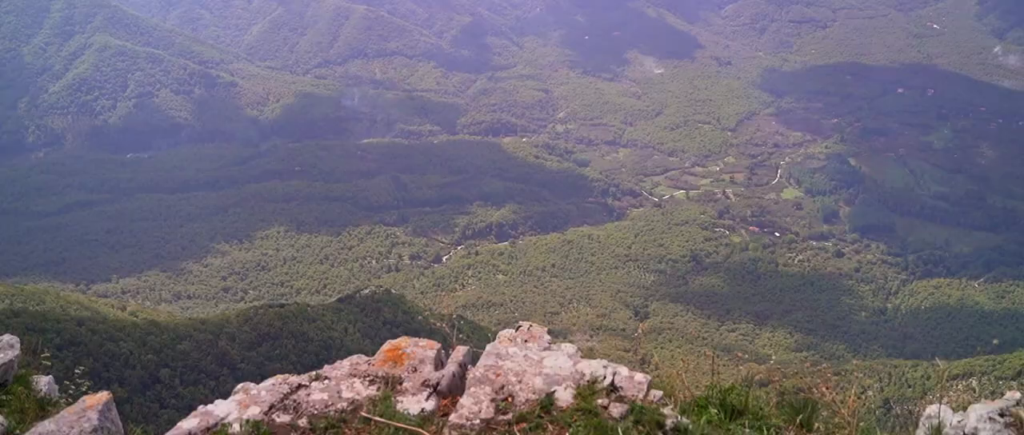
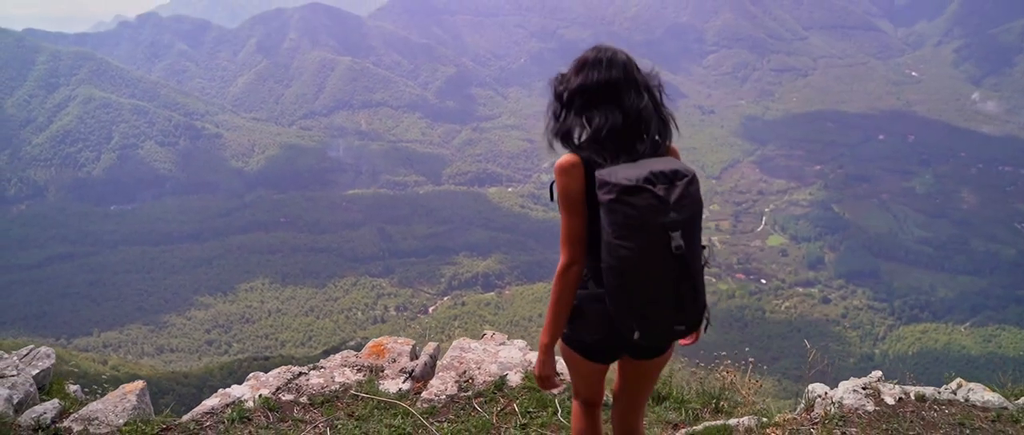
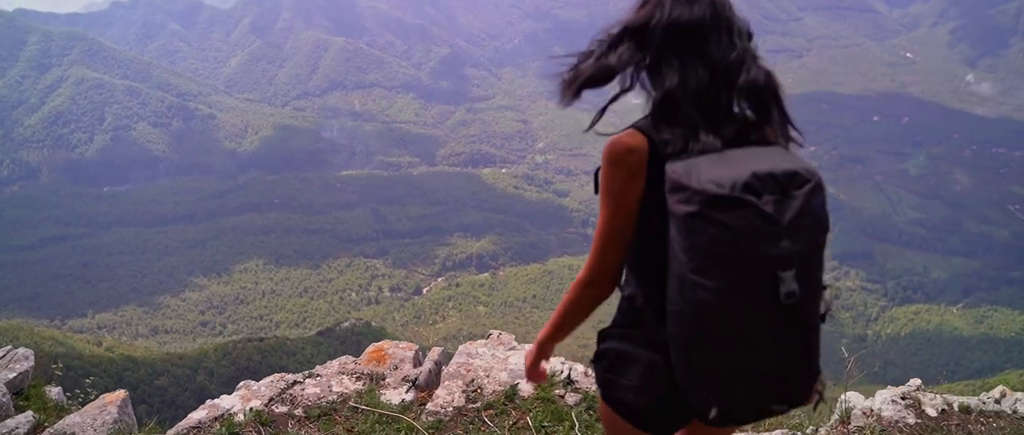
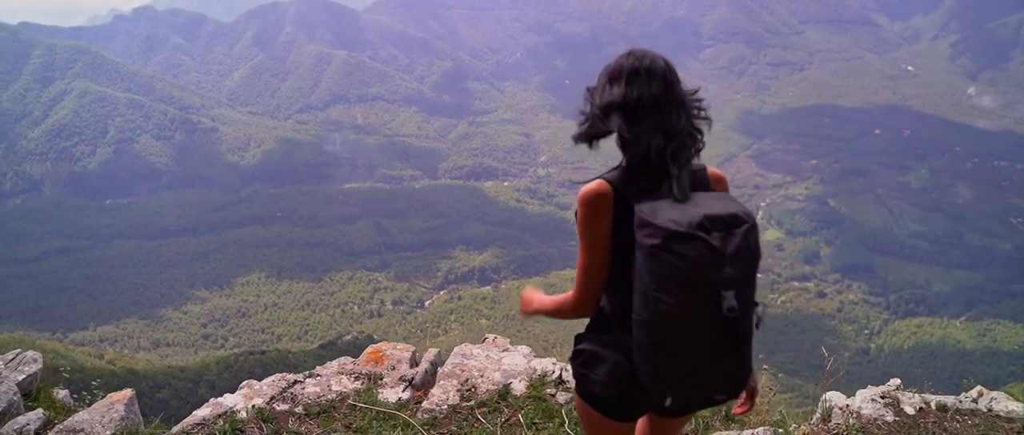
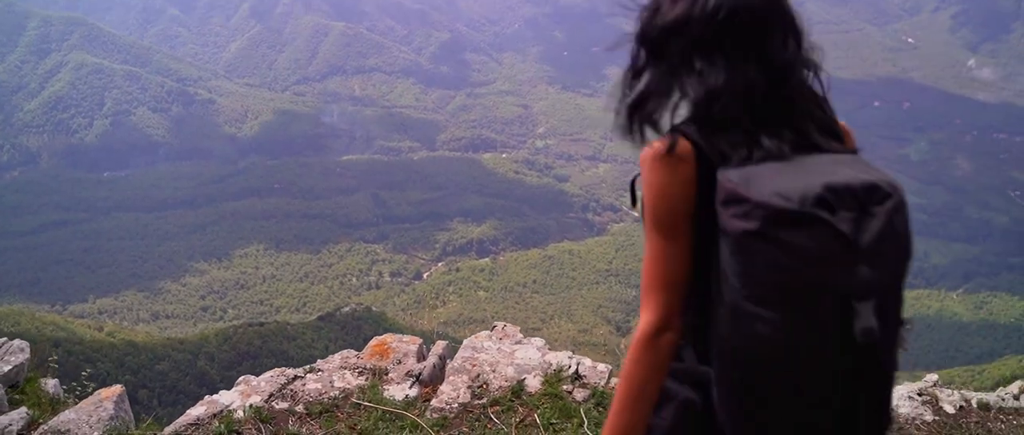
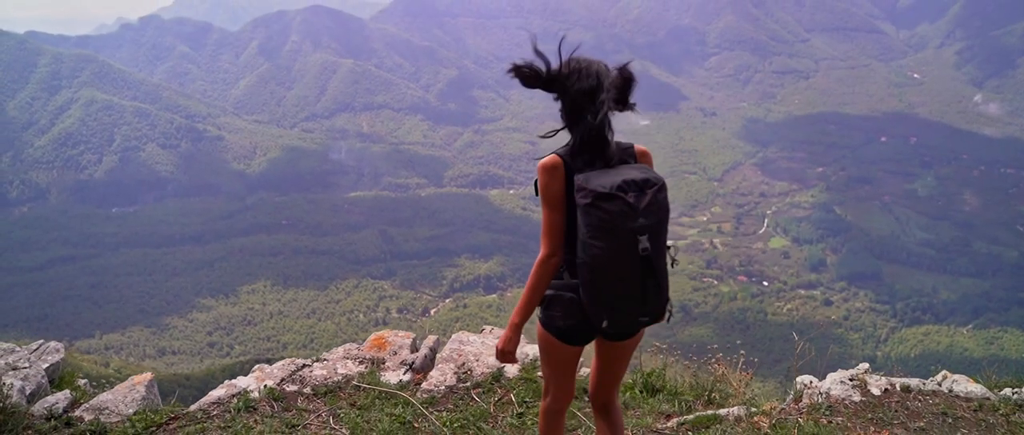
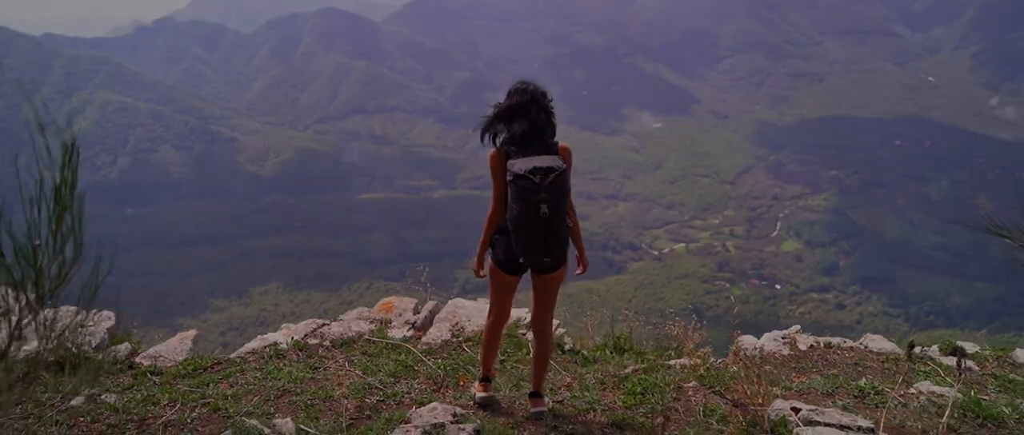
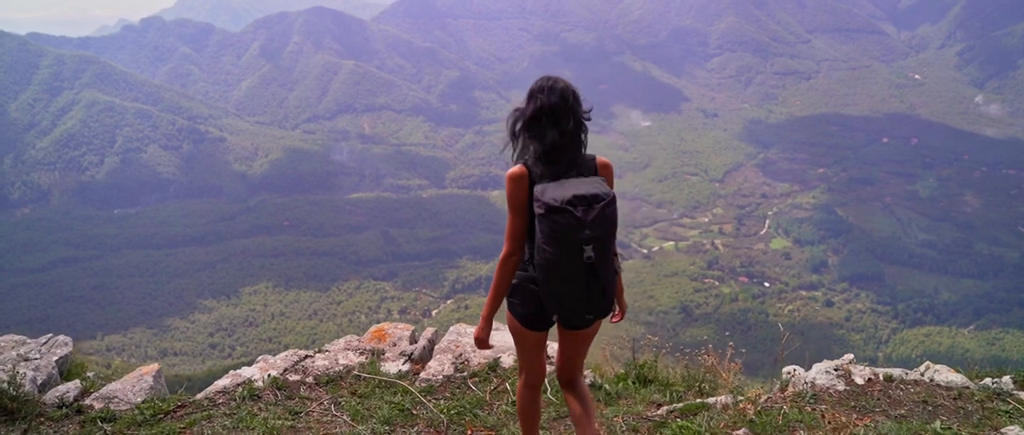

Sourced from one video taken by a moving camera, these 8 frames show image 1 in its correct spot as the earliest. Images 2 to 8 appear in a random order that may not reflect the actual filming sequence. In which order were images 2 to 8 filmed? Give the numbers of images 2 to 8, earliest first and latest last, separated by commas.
5, 3, 4, 2, 6, 8, 7
